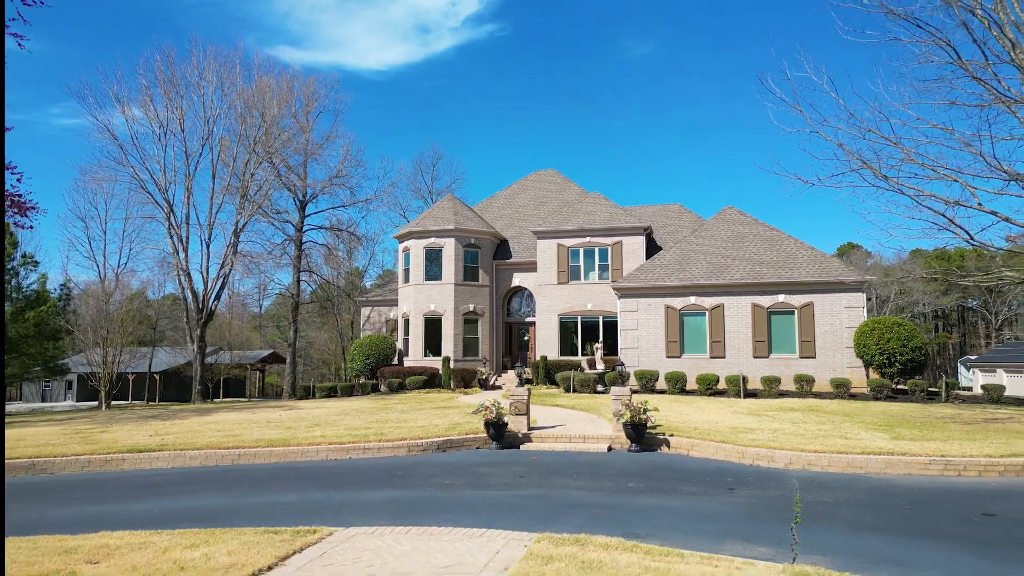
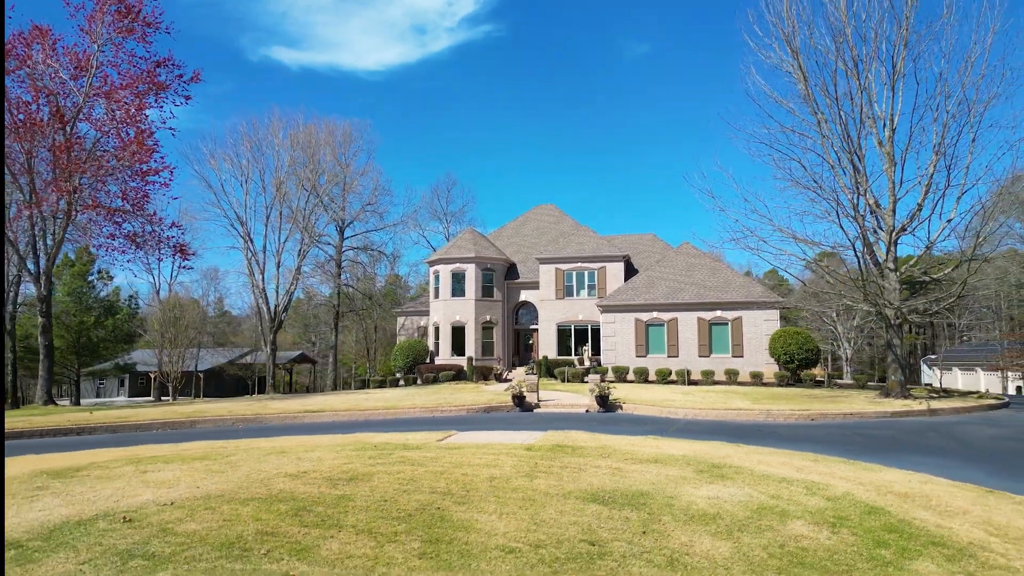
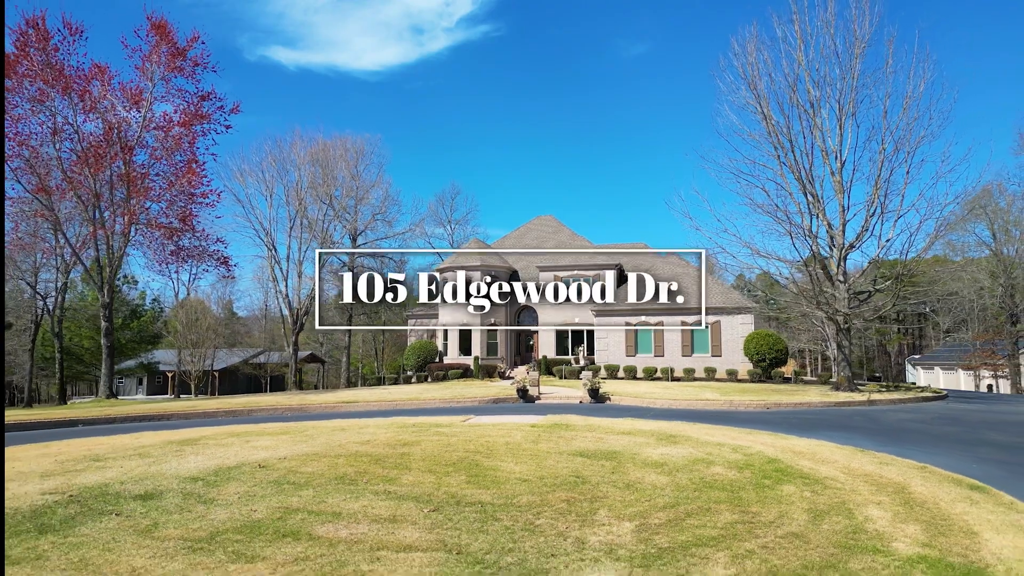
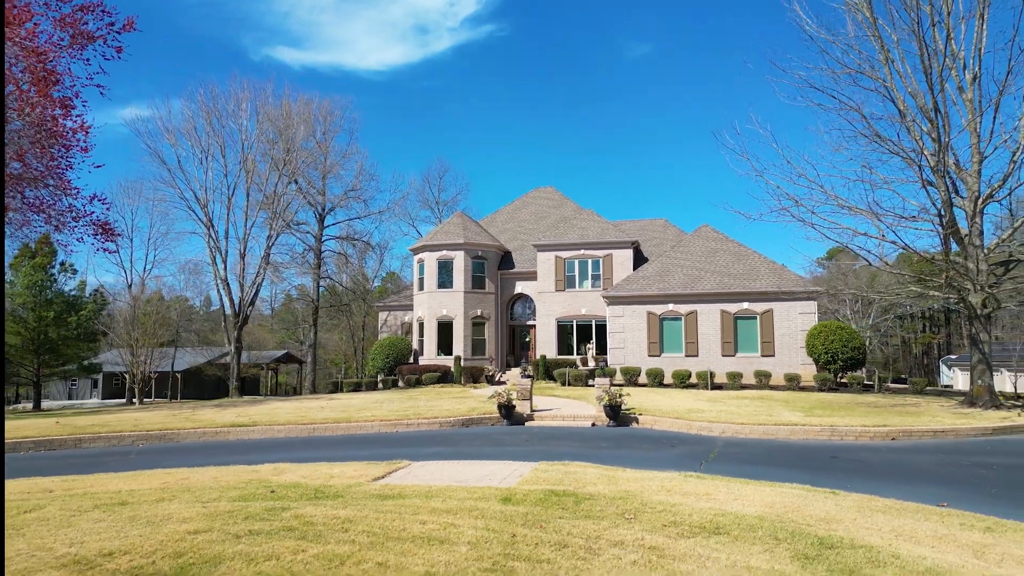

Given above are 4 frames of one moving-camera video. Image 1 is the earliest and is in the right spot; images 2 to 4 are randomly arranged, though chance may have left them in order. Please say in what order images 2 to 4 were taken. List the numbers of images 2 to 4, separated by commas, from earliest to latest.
4, 2, 3
